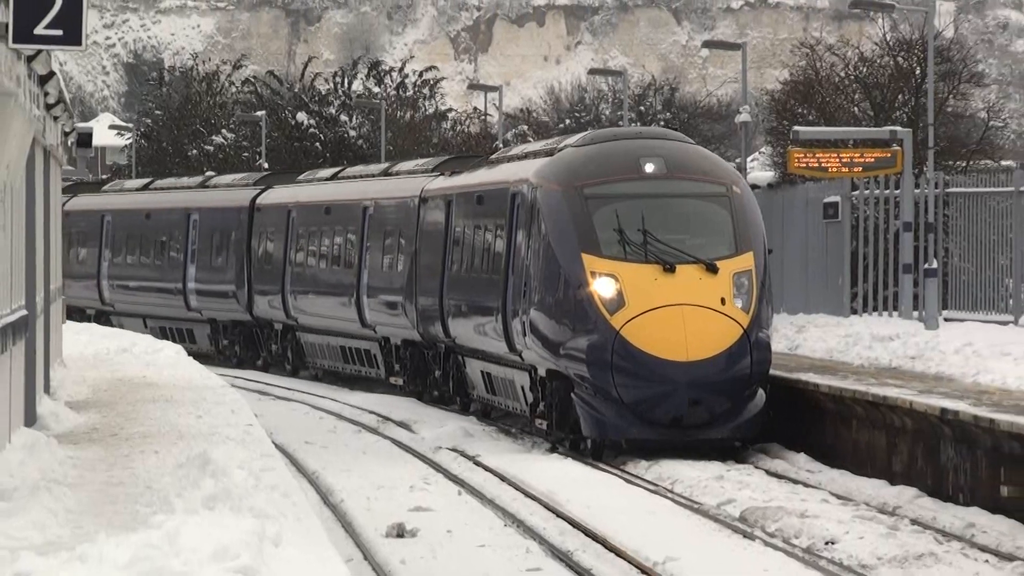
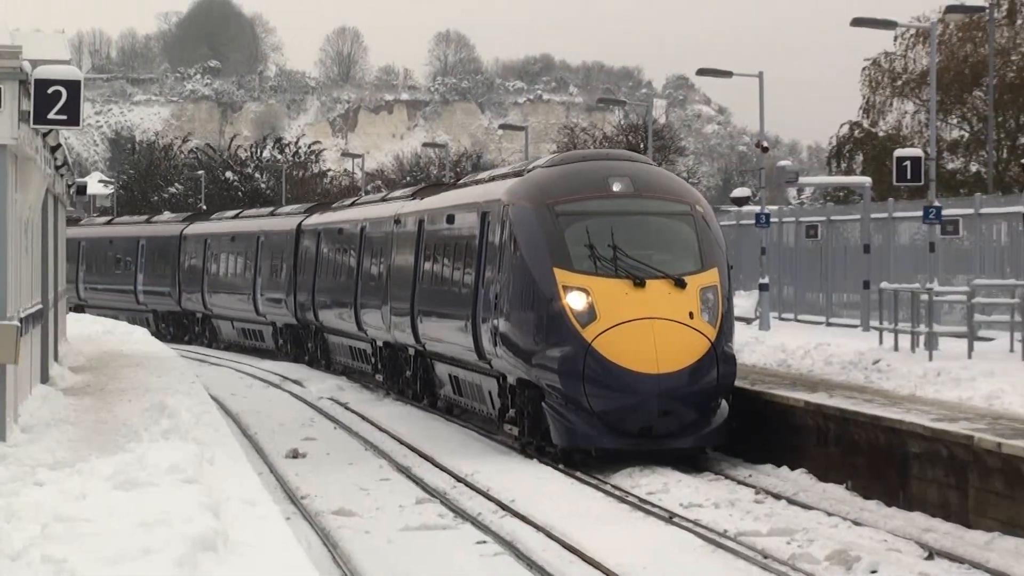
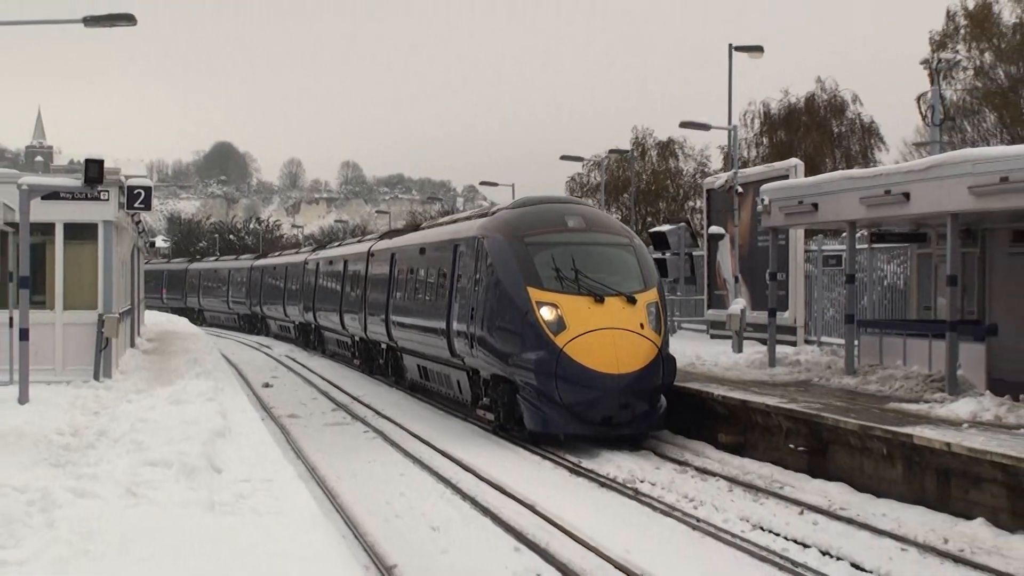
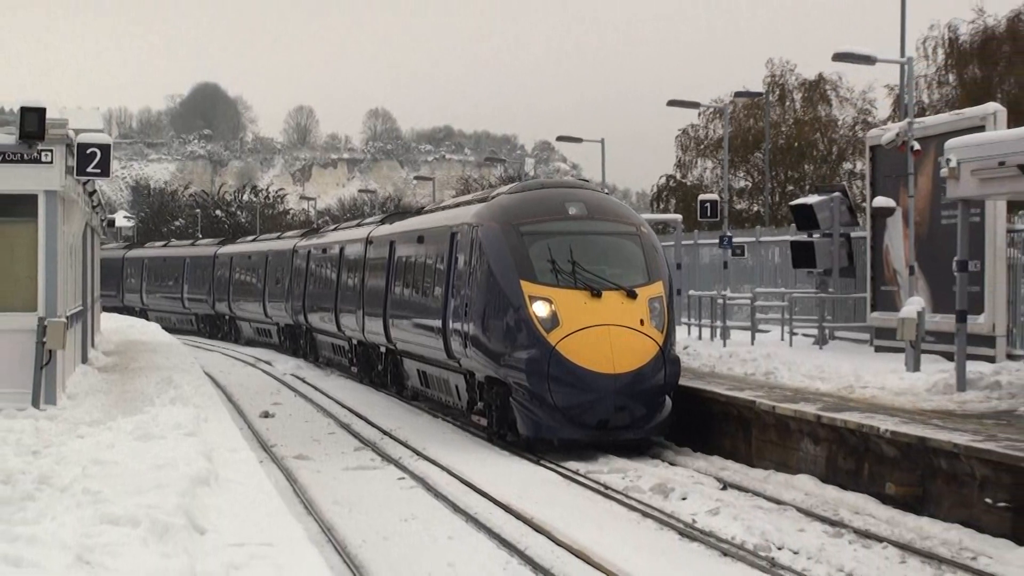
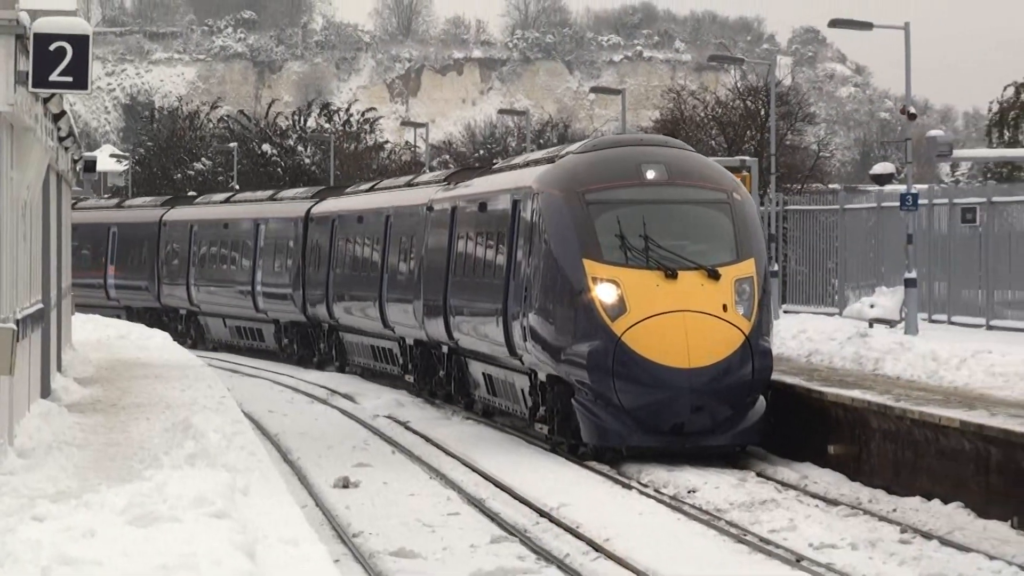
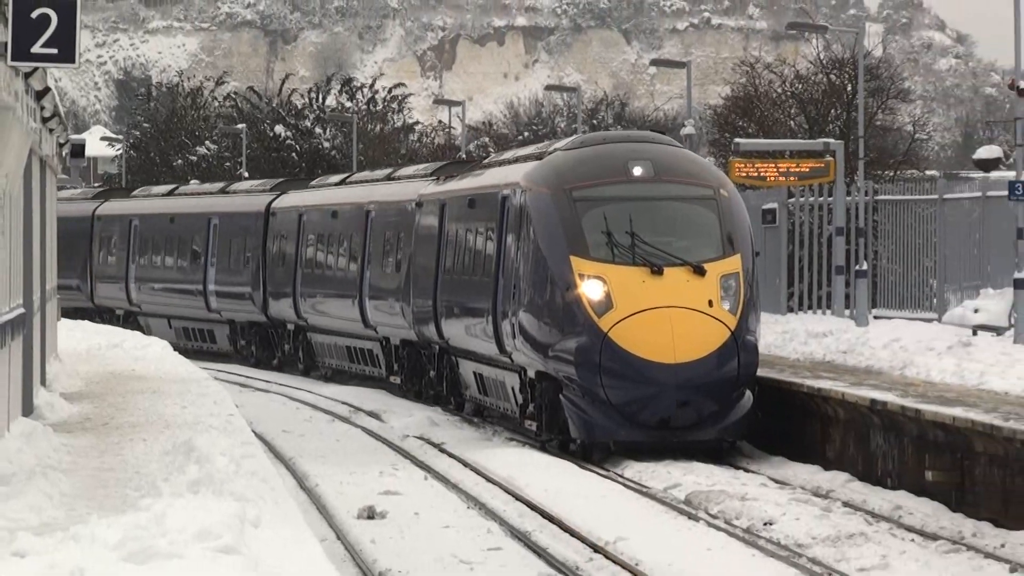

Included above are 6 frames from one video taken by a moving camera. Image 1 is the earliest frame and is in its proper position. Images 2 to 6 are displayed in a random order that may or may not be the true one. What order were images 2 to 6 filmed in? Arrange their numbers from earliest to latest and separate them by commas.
6, 5, 2, 4, 3
